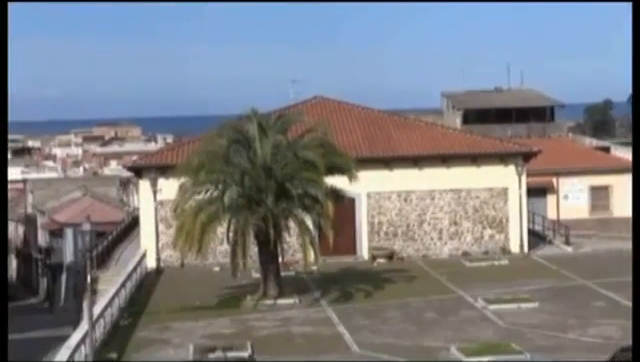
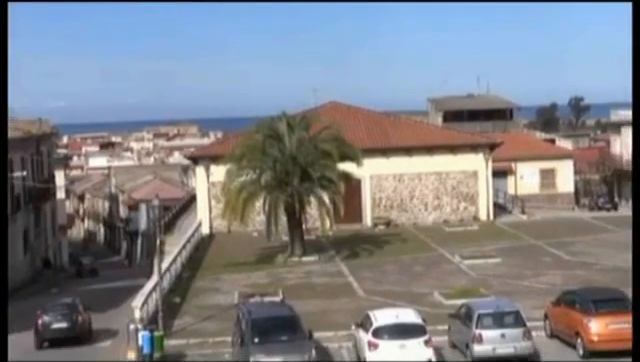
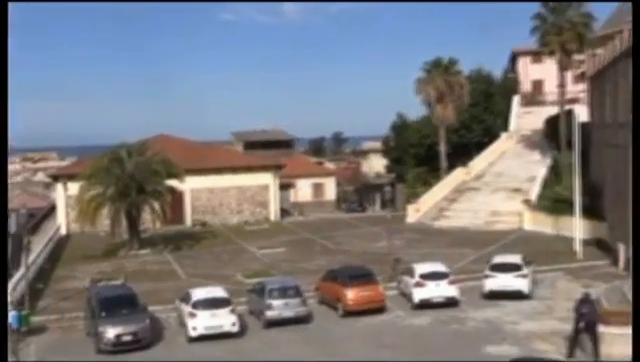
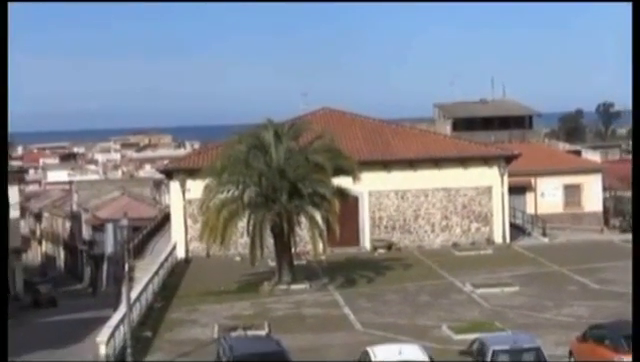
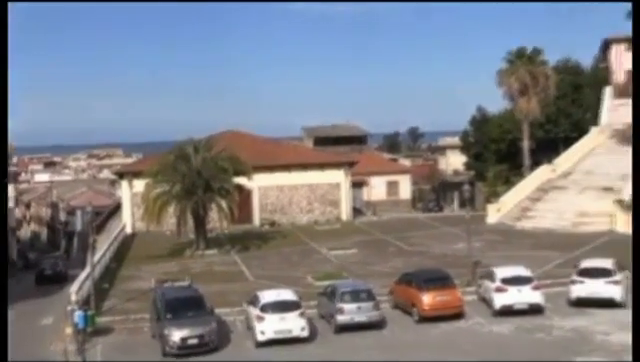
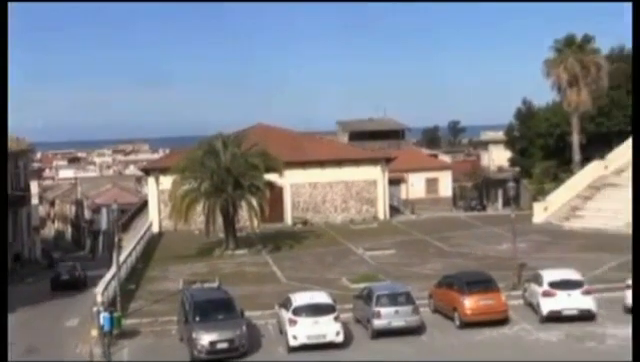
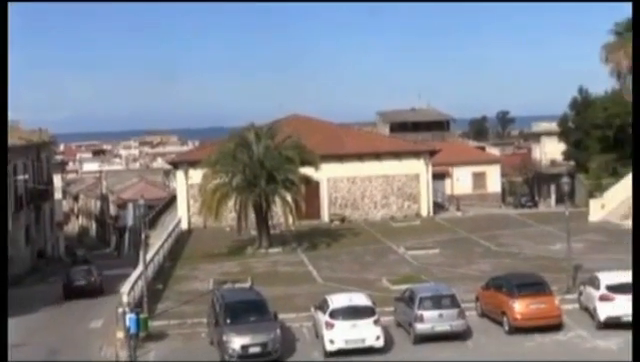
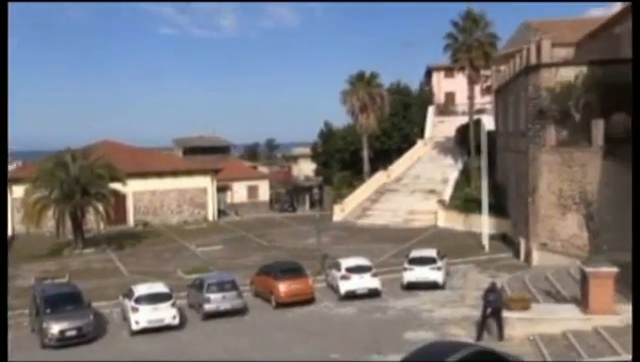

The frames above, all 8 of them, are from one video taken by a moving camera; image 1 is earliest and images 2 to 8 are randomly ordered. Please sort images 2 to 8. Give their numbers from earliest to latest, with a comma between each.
4, 2, 7, 6, 5, 3, 8
